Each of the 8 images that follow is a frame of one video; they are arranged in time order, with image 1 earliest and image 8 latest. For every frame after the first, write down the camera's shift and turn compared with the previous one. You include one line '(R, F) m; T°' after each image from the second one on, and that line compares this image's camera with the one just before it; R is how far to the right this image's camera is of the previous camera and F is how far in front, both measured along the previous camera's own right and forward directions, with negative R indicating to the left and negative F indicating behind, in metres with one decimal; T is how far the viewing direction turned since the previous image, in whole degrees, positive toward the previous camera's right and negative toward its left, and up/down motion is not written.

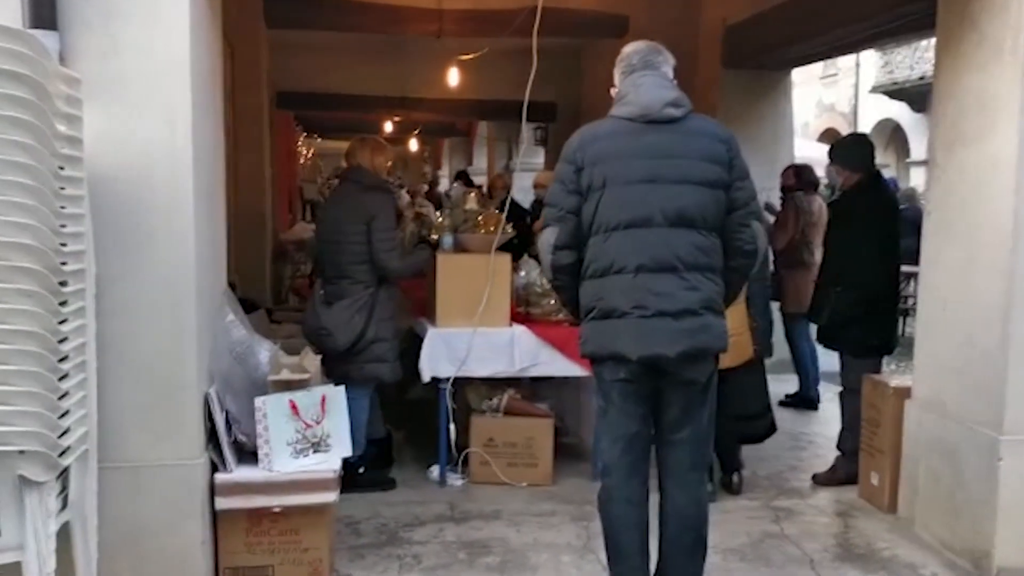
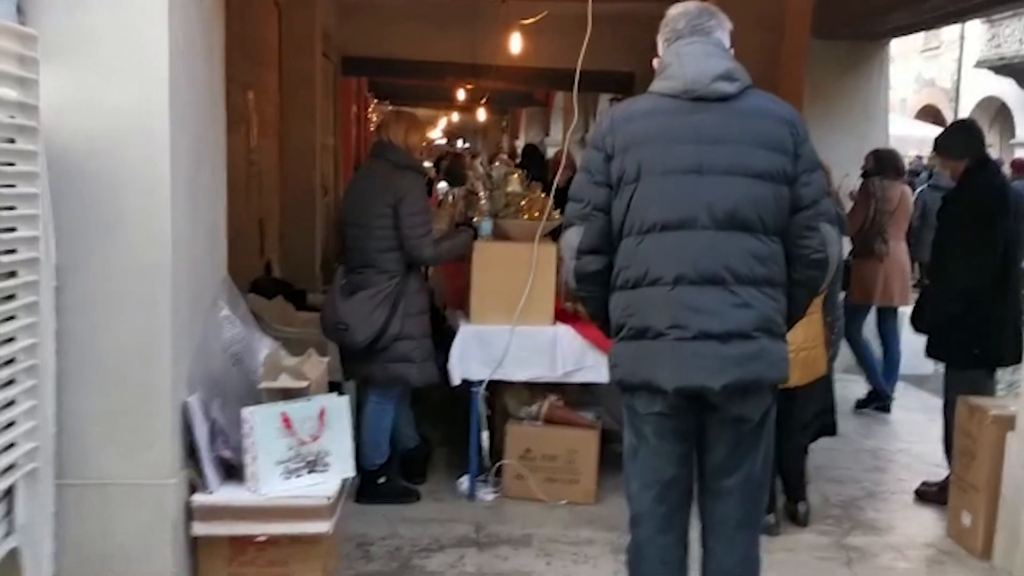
(+0.1, +0.4) m; -5°
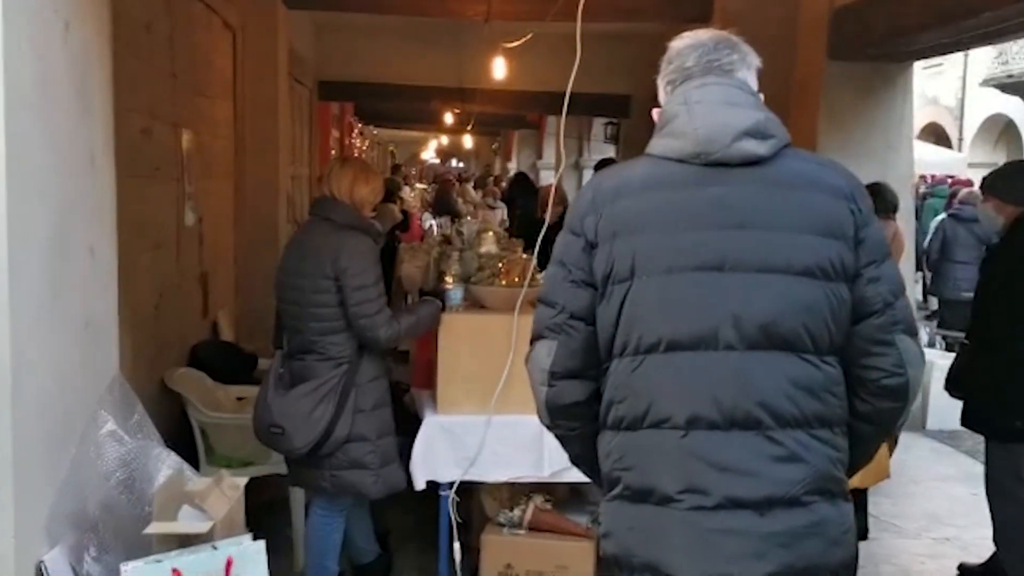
(+0.1, +0.6) m; 0°
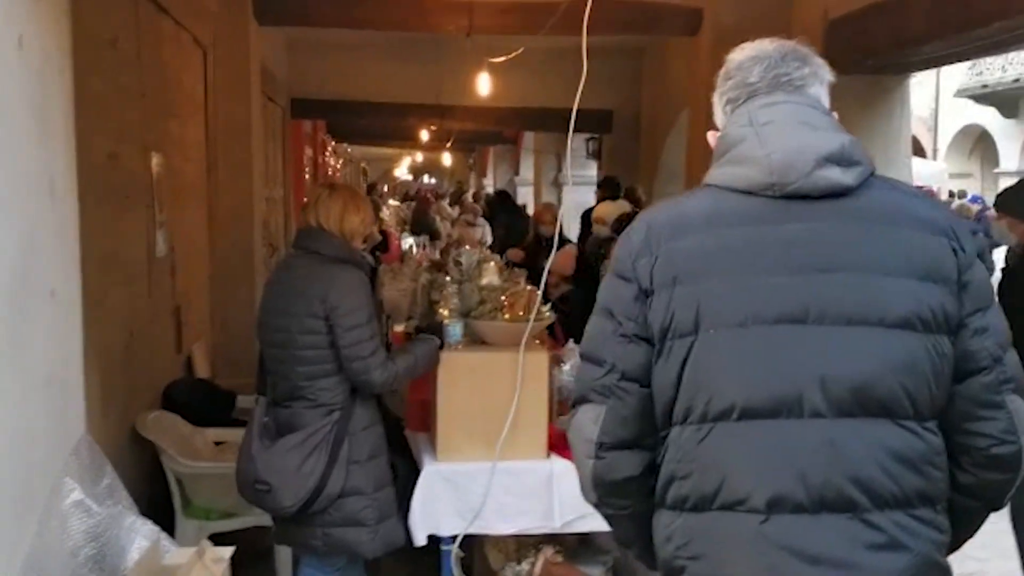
(-0.1, +0.2) m; +2°
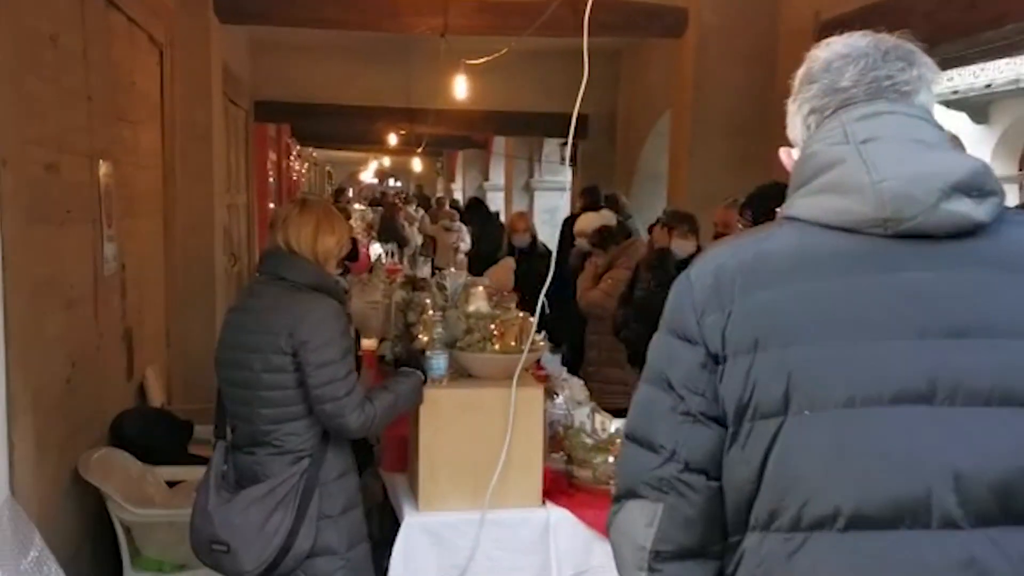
(-0.1, +0.3) m; +2°
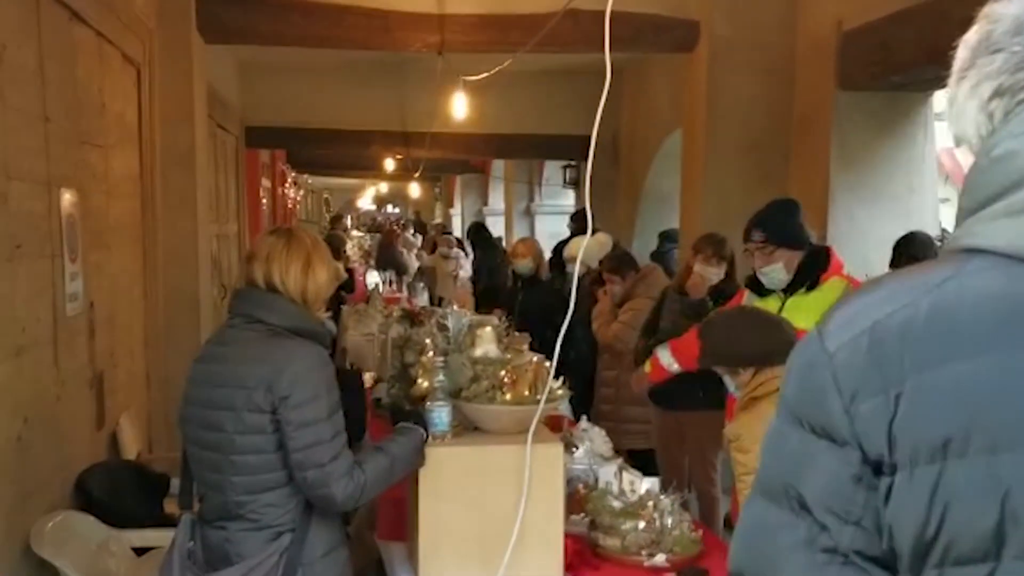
(0.0, +0.4) m; 0°
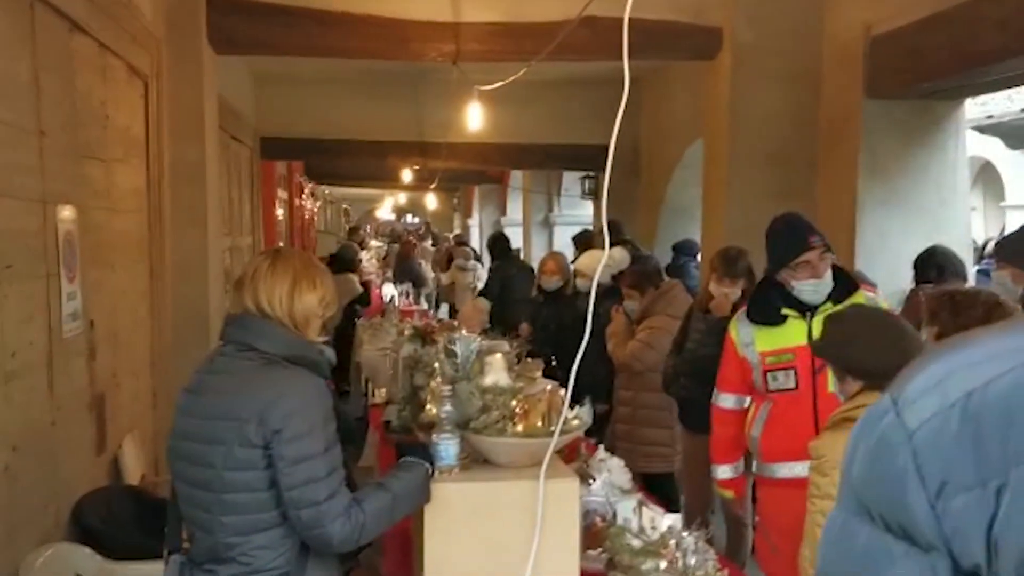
(0.0, +0.1) m; -1°
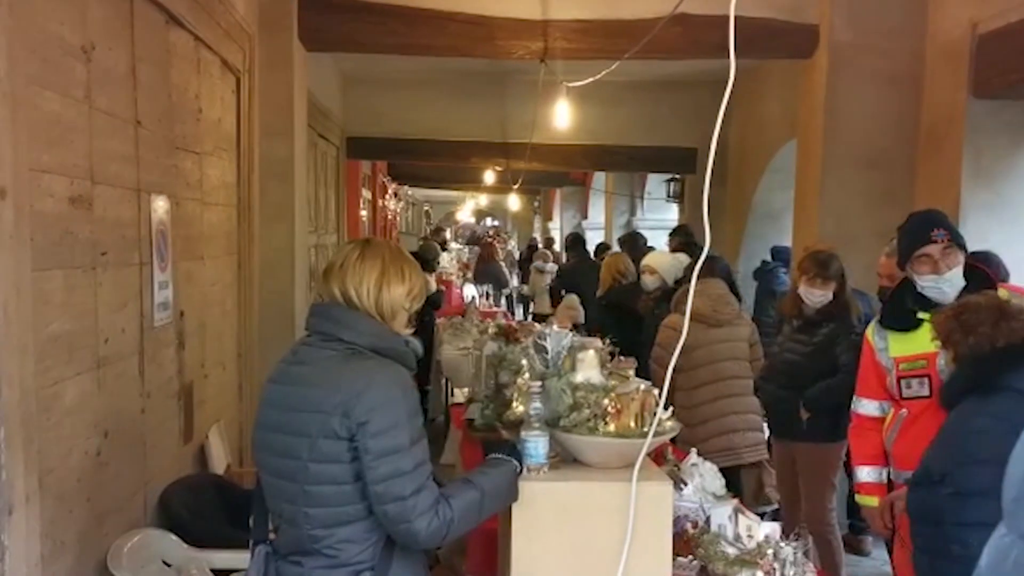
(0.0, +0.1) m; -4°
